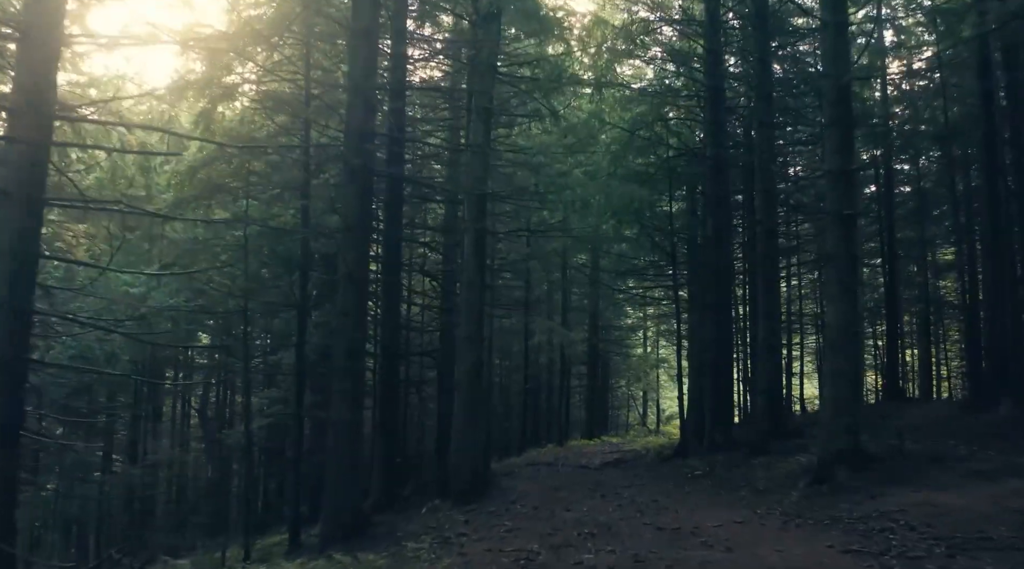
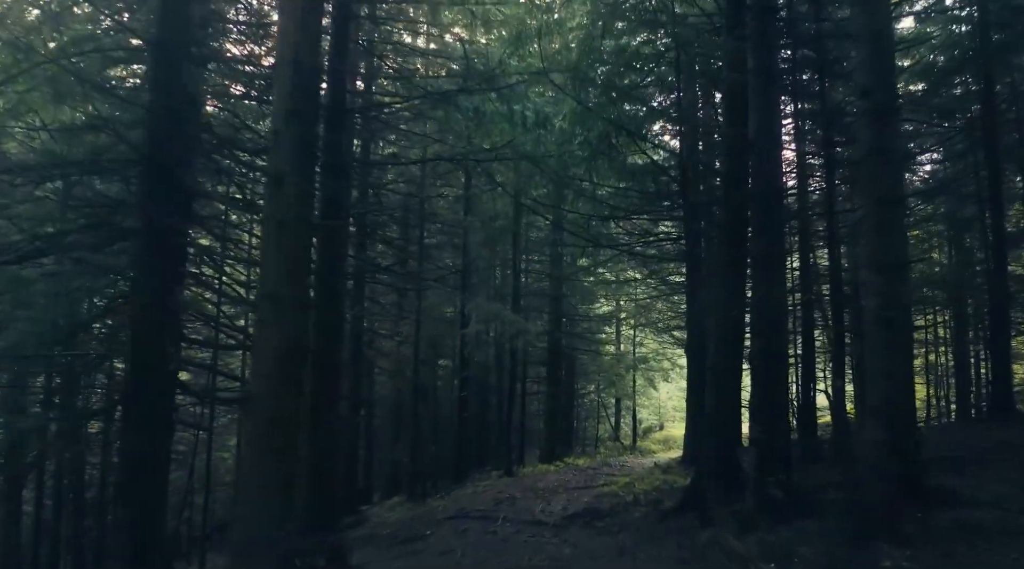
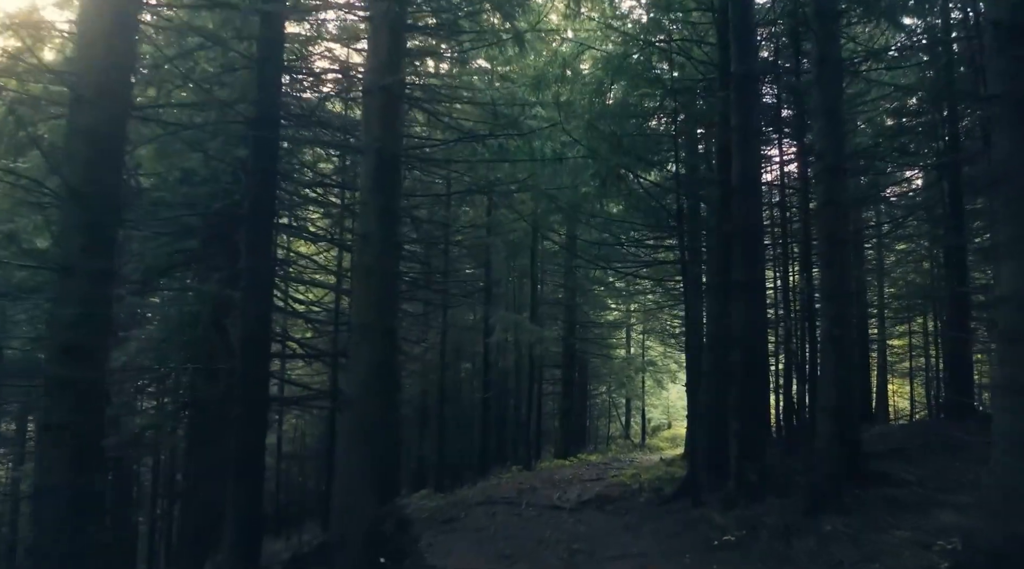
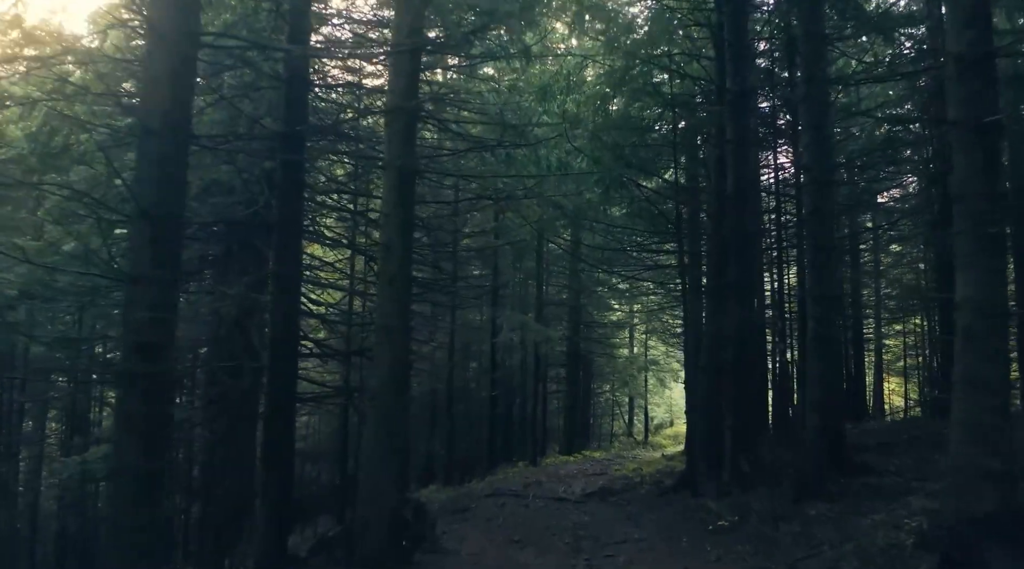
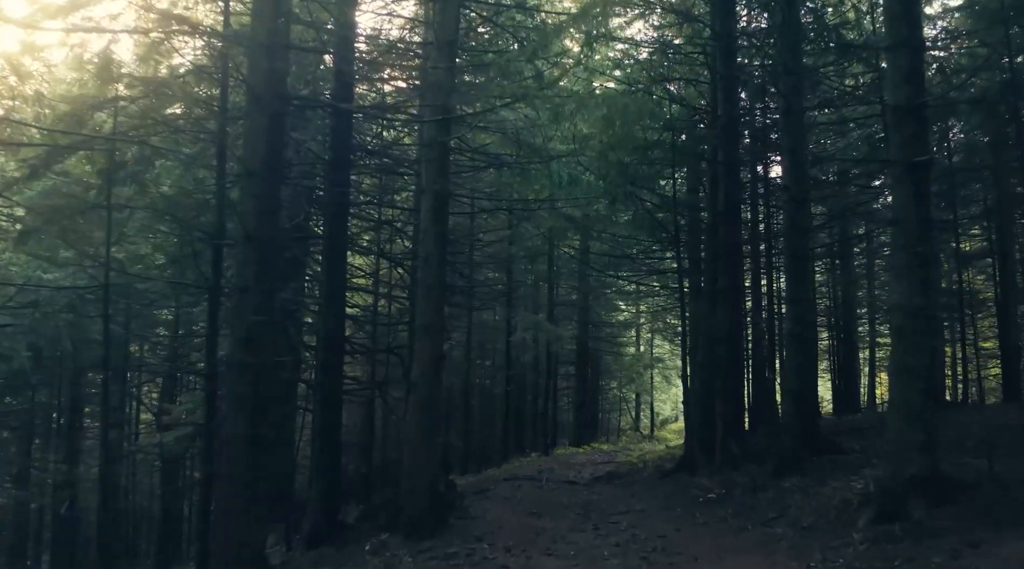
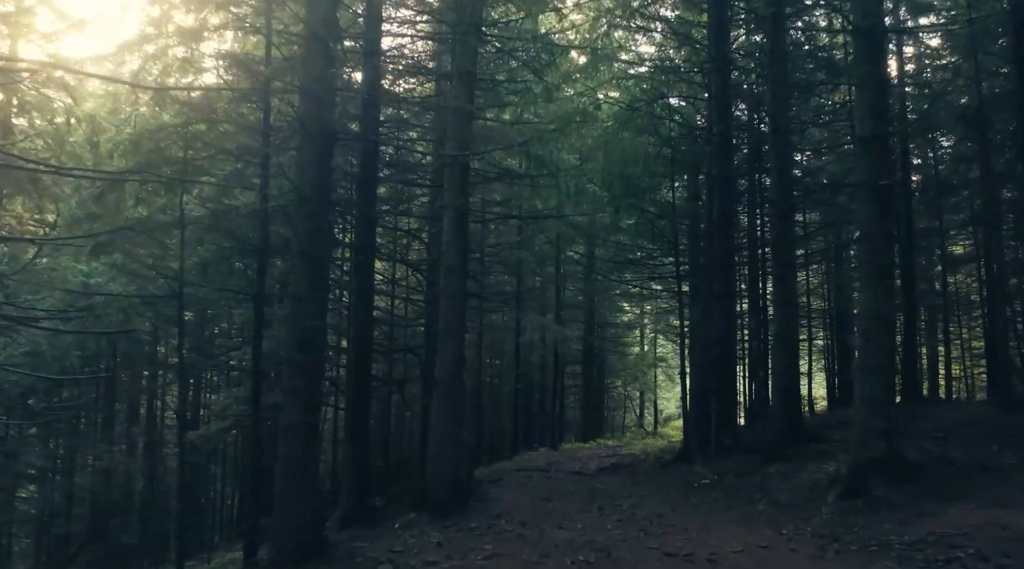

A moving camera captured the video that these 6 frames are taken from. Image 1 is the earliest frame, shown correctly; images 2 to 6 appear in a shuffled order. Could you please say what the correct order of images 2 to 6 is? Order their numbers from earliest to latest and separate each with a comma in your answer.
6, 5, 4, 3, 2
